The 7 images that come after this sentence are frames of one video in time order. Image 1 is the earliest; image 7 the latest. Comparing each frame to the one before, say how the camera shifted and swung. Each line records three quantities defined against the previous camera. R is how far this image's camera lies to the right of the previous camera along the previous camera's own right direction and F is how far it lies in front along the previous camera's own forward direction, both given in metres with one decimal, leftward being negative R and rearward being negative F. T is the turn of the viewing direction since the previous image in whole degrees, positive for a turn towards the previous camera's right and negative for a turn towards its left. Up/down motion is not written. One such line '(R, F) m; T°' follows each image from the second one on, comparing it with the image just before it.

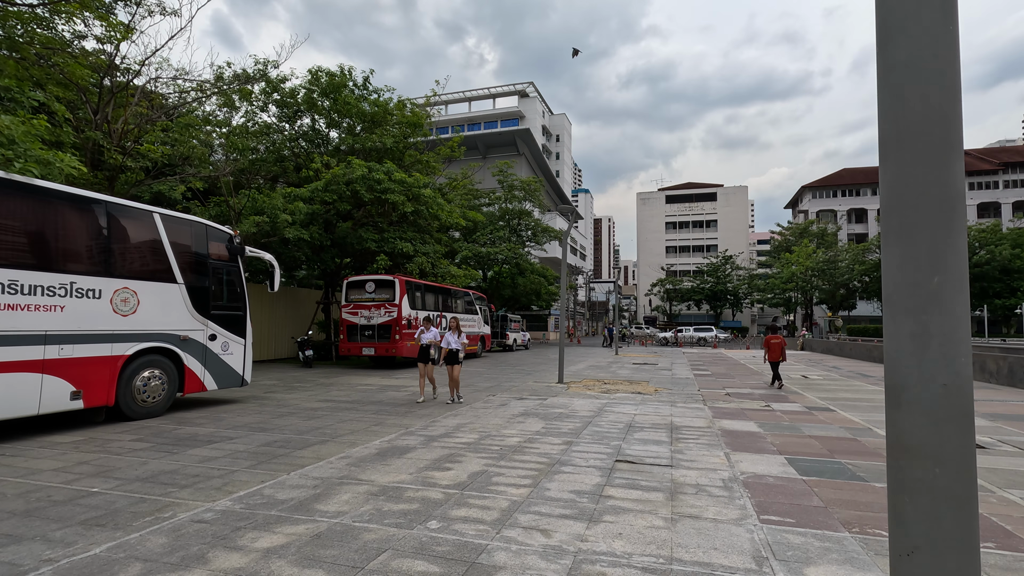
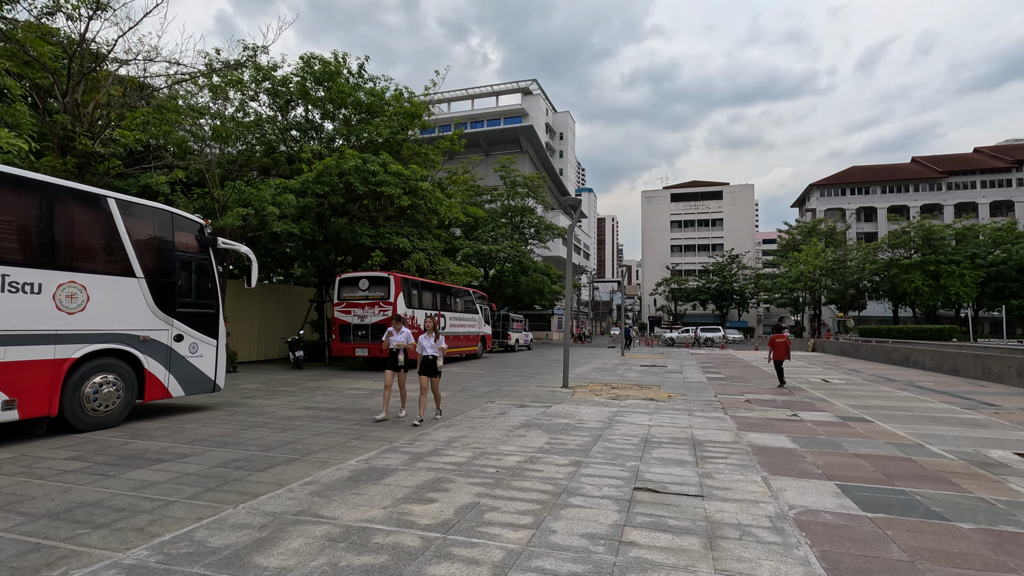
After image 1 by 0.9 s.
(0.0, +1.0) m; 0°
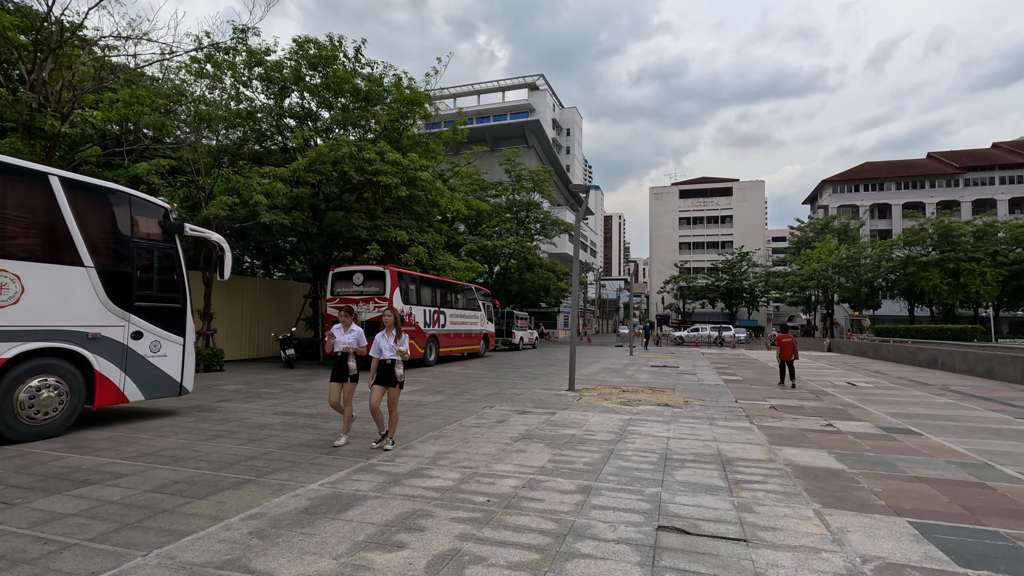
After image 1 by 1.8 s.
(+0.1, +1.0) m; -1°
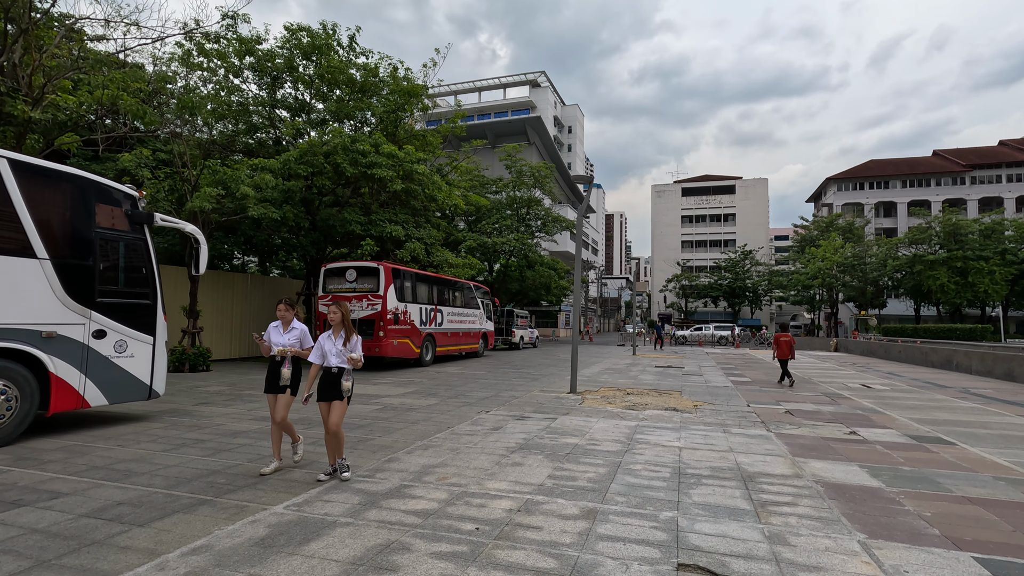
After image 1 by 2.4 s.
(+0.1, +0.7) m; 0°
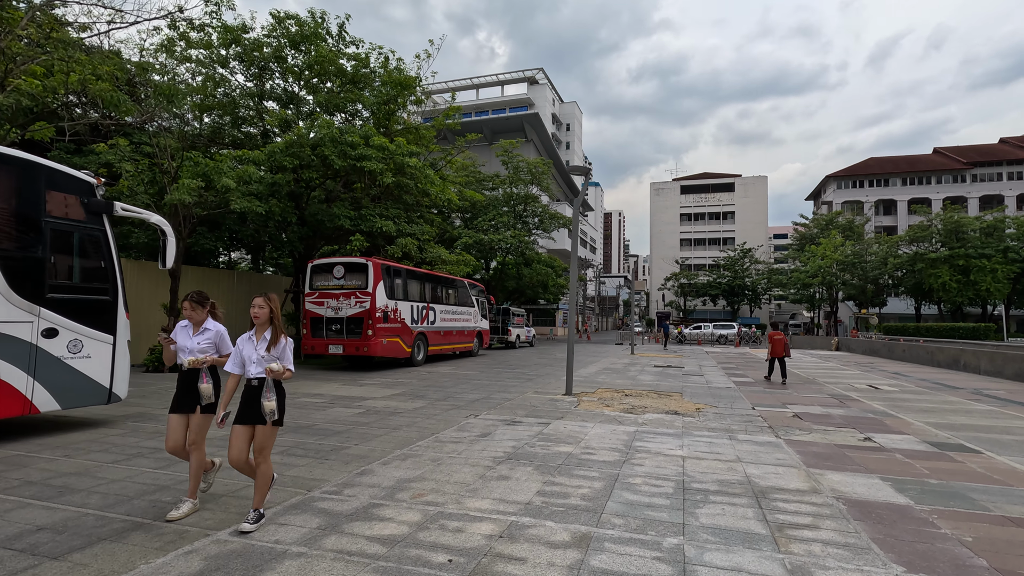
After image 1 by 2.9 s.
(+0.1, +0.6) m; 0°
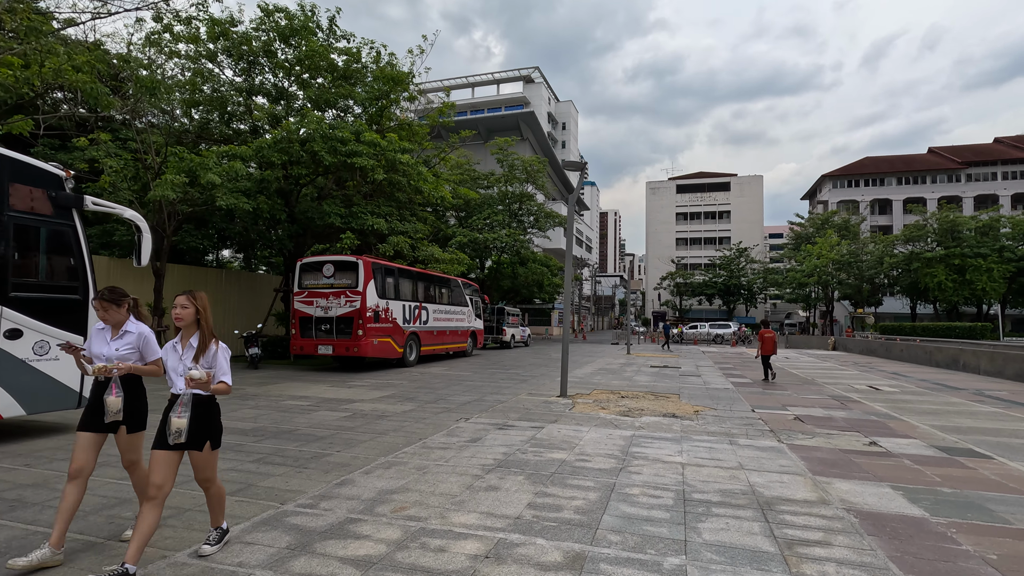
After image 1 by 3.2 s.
(+0.1, +0.3) m; 0°
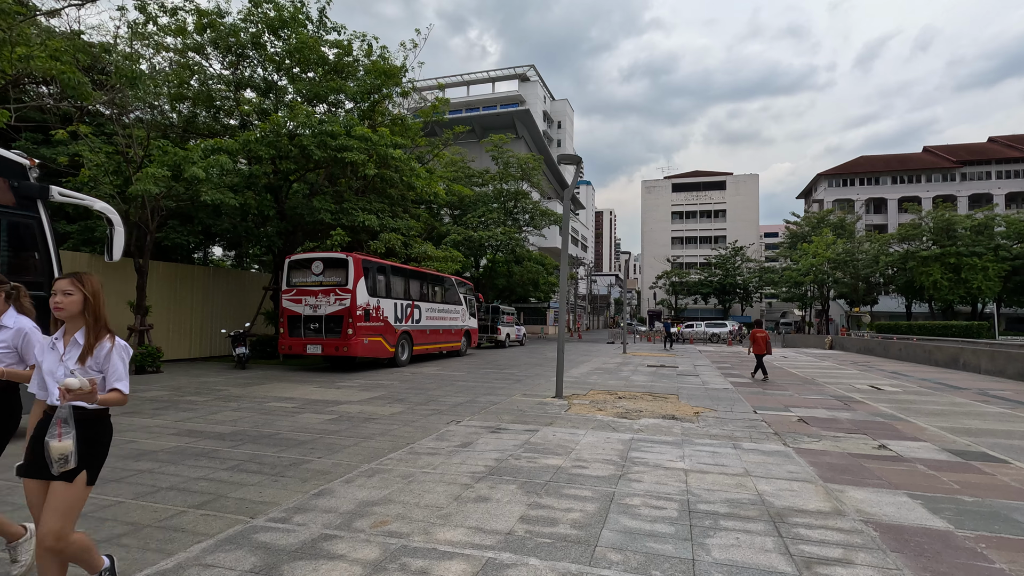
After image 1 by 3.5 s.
(0.0, +0.4) m; 0°
